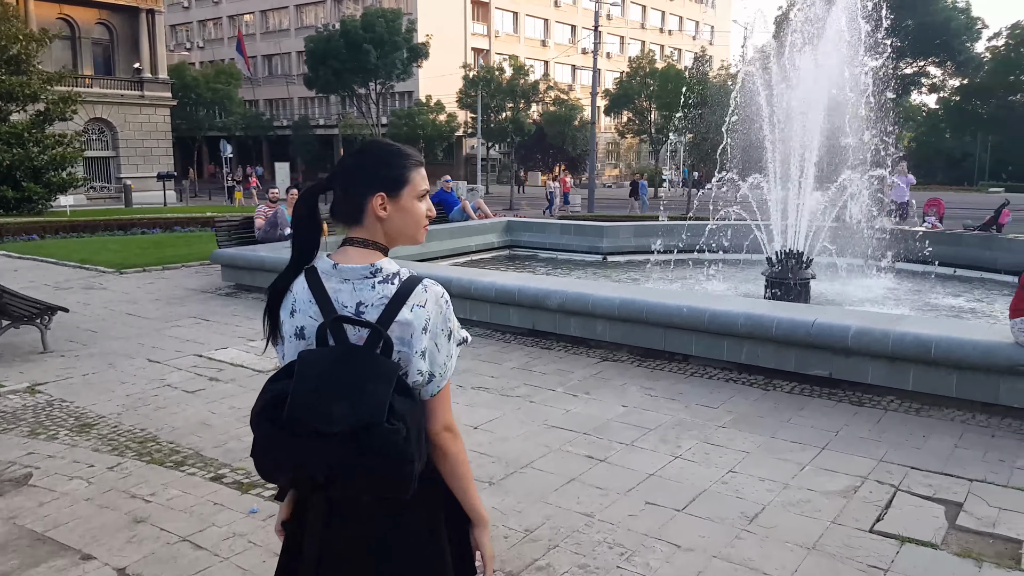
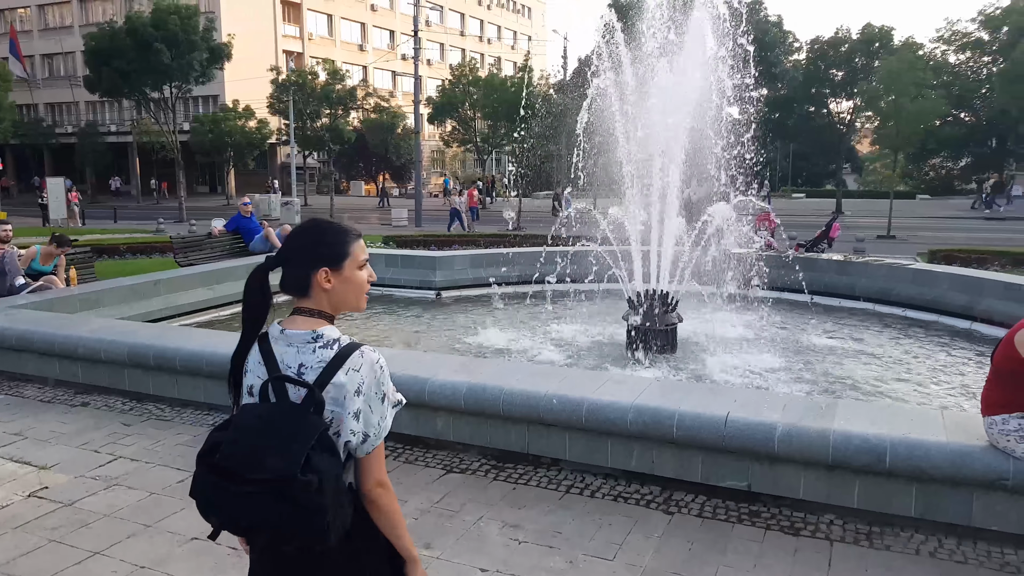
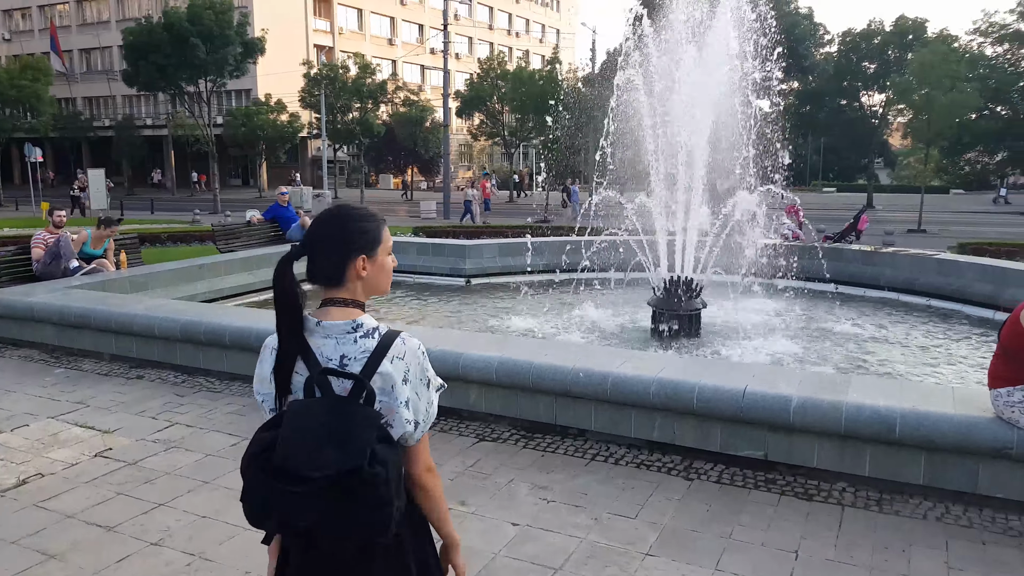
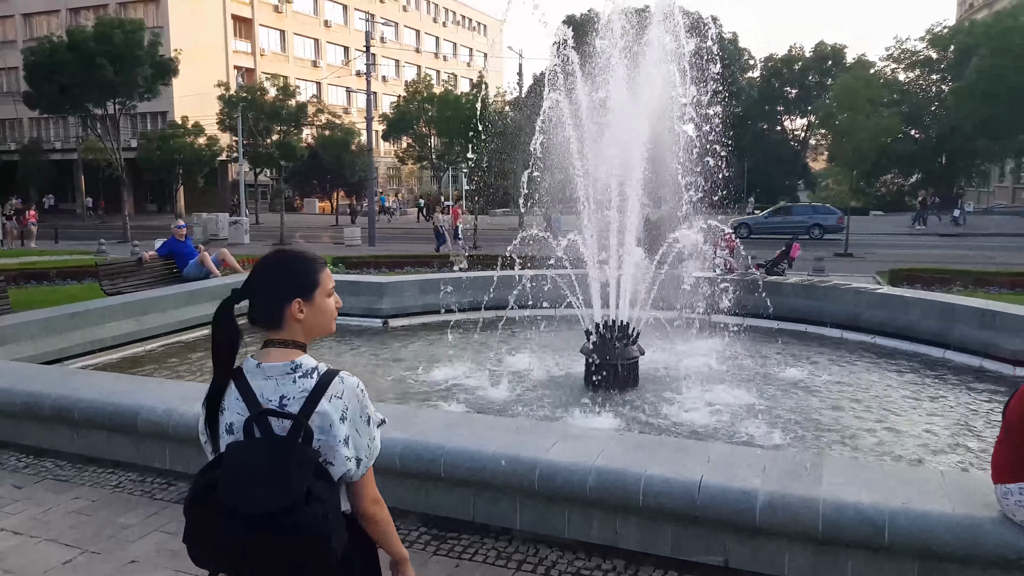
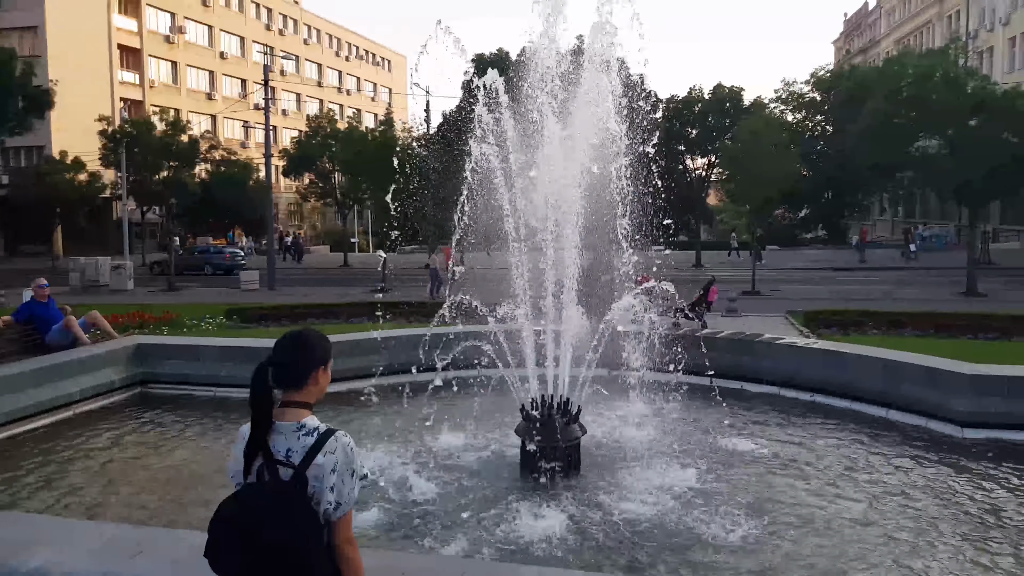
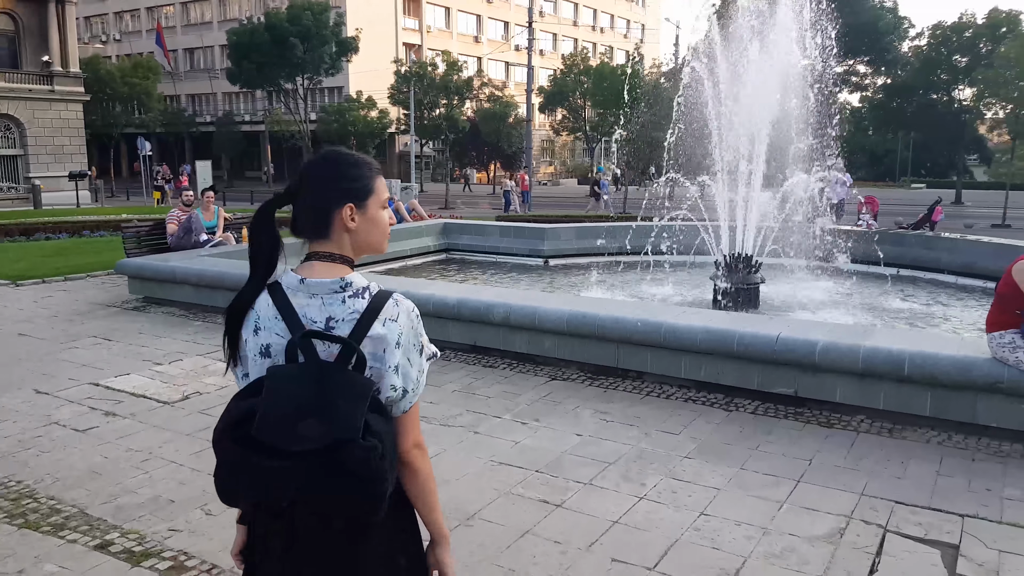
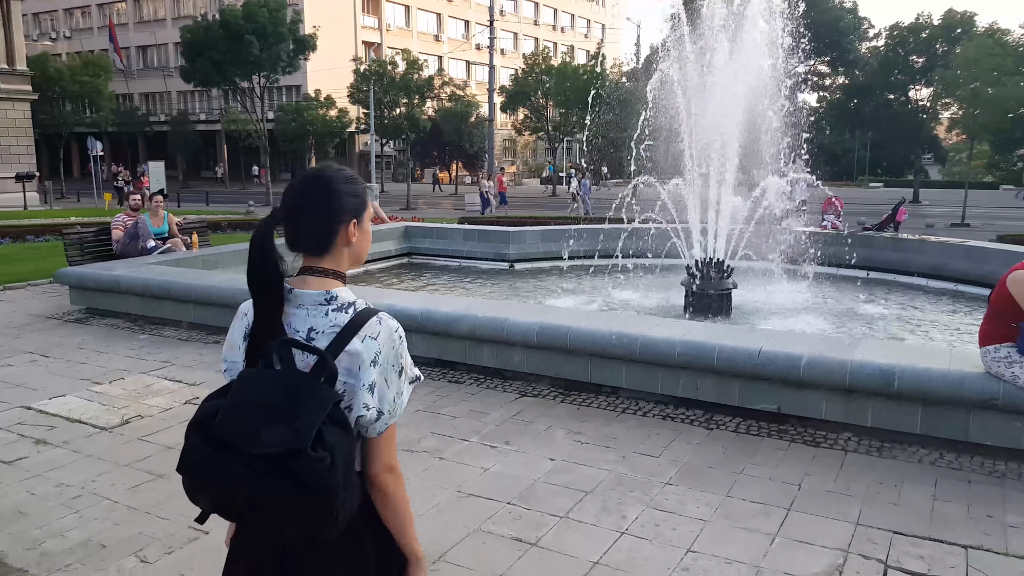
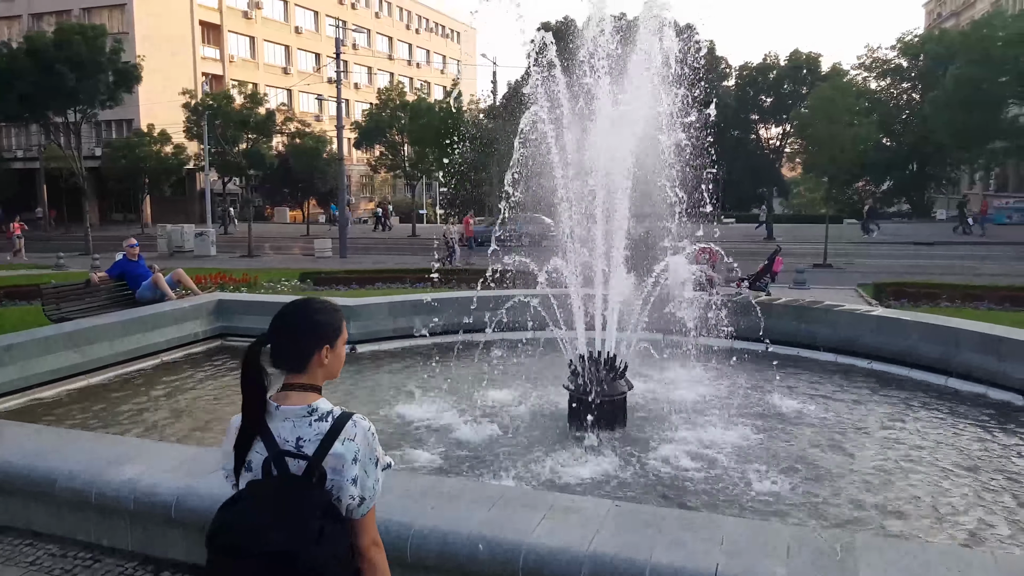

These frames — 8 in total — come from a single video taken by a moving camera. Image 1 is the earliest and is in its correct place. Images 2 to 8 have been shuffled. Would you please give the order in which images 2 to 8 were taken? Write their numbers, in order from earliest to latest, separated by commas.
6, 7, 3, 2, 4, 8, 5
